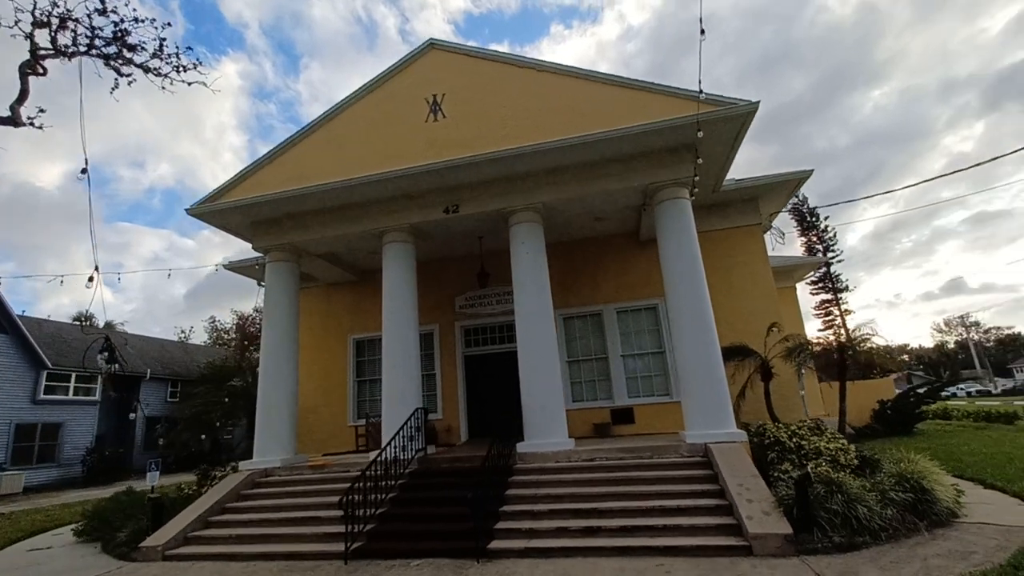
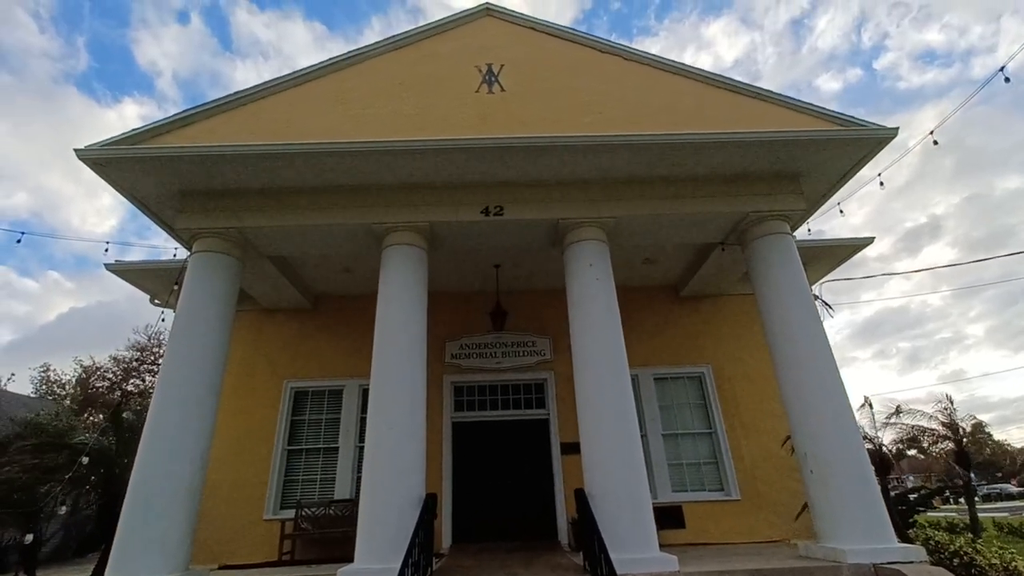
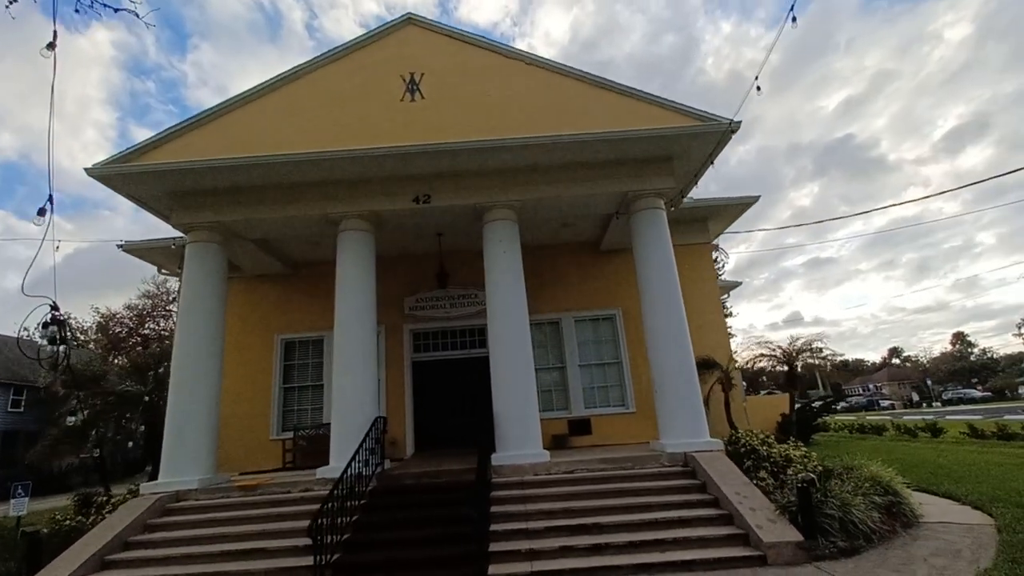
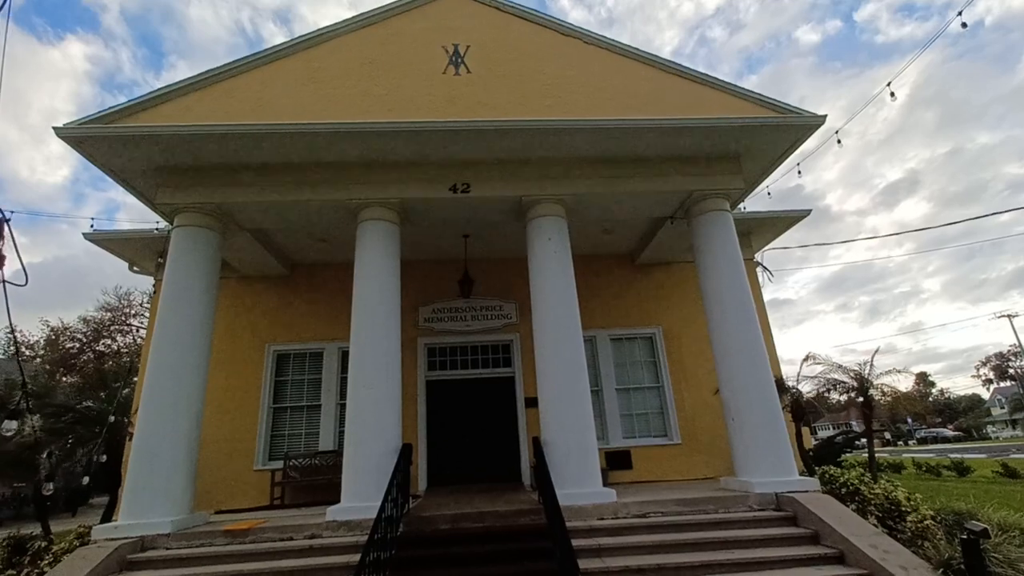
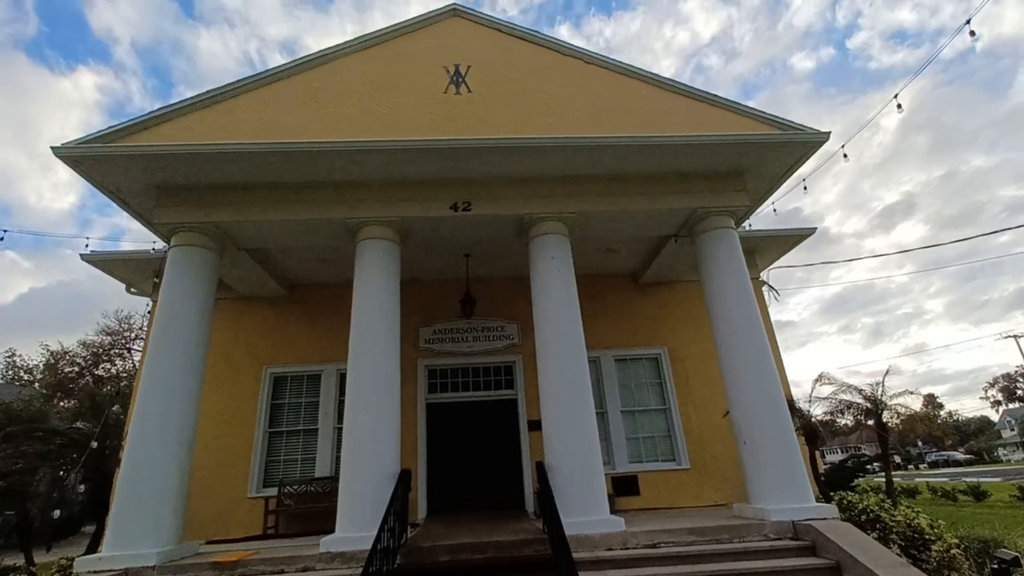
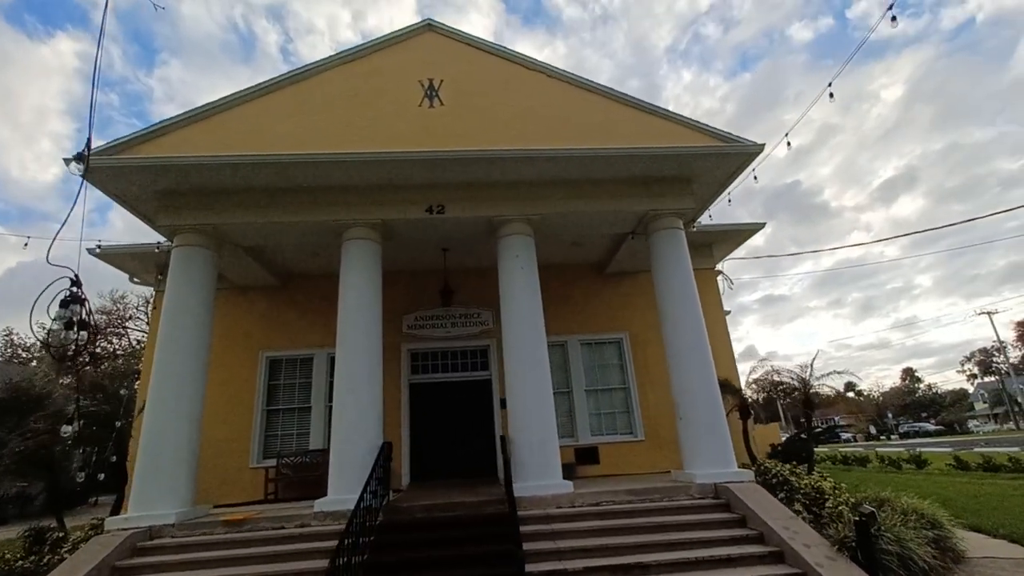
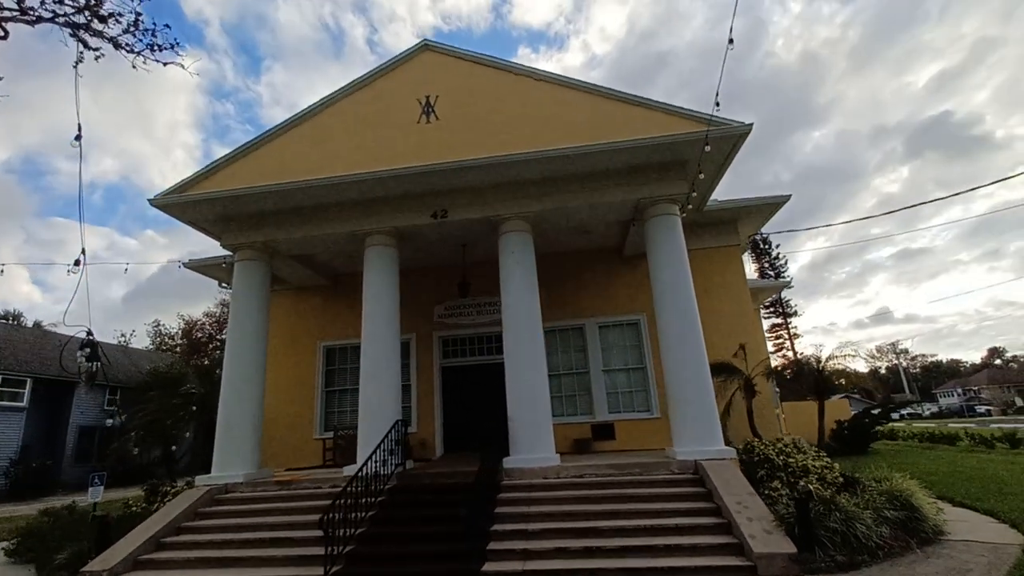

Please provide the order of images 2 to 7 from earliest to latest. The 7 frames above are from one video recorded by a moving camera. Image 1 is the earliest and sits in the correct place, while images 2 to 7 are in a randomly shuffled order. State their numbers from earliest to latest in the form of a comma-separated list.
7, 3, 6, 4, 5, 2
